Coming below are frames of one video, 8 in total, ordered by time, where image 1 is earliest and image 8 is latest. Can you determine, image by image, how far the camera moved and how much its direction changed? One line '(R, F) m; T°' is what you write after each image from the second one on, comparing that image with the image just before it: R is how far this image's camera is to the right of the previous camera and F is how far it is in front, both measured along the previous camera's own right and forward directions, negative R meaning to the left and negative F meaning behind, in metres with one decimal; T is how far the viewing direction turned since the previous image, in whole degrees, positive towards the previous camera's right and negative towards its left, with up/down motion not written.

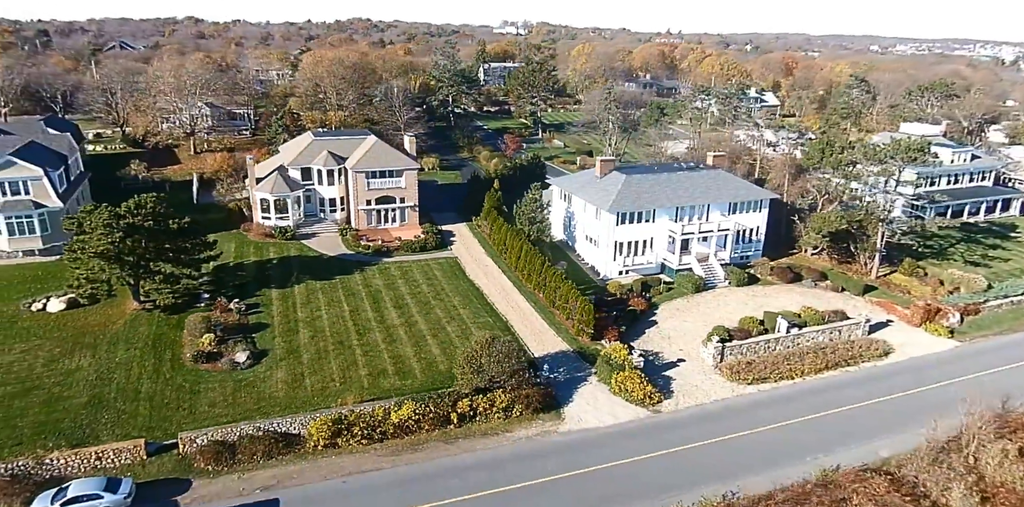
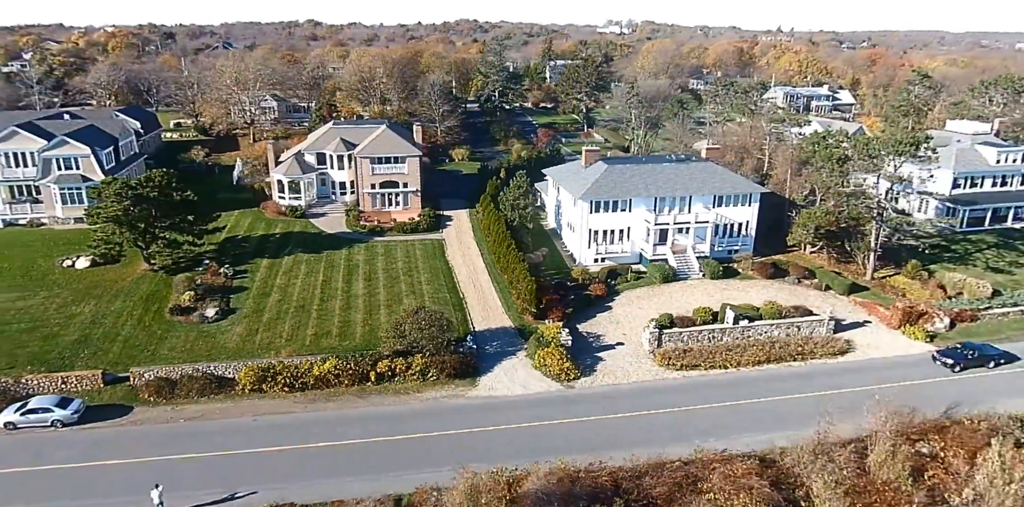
(+8.6, -1.3) m; -9°
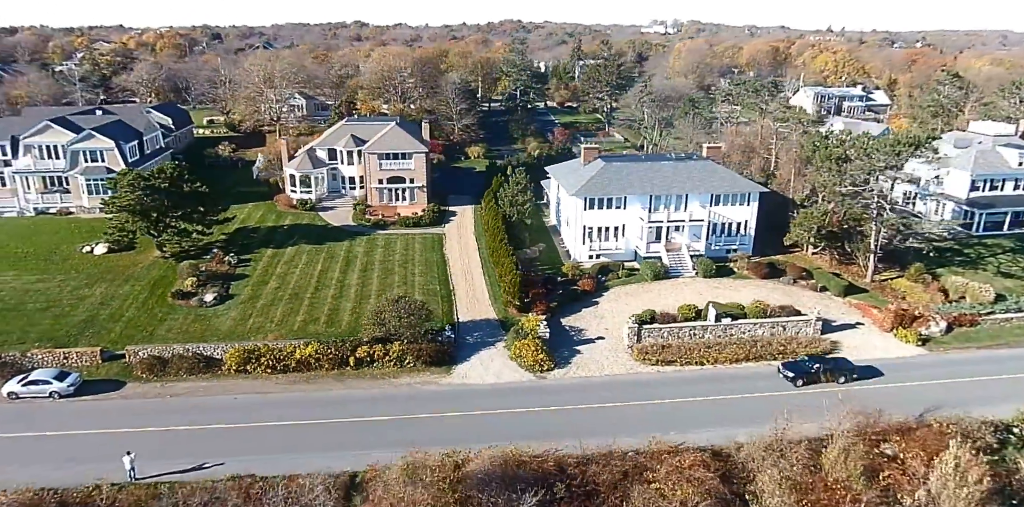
(+3.3, -0.7) m; -4°
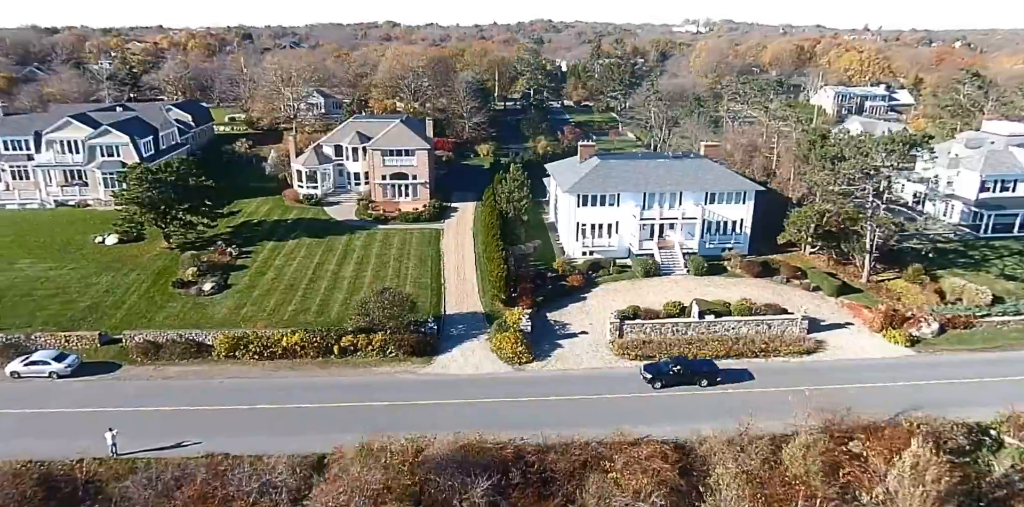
(+2.5, -0.6) m; -3°
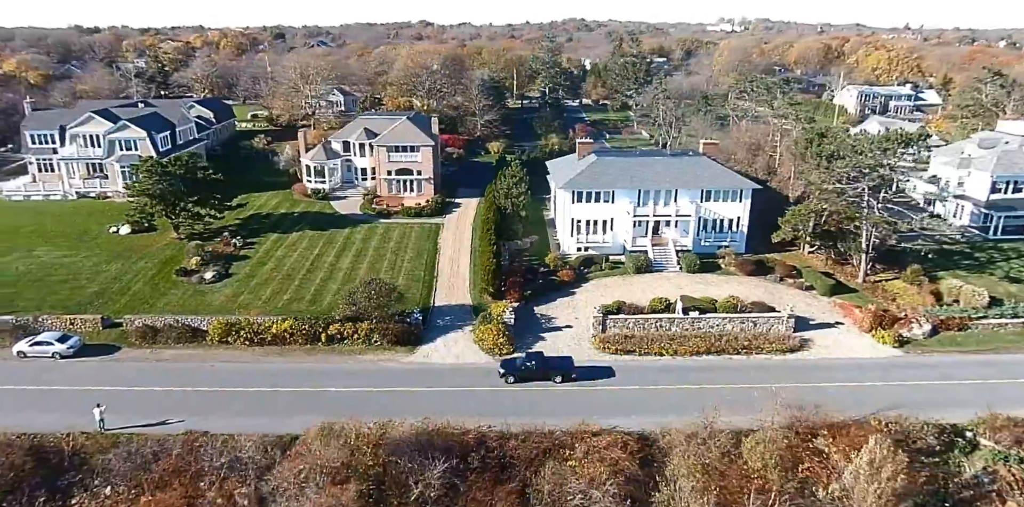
(+2.6, -0.6) m; -3°
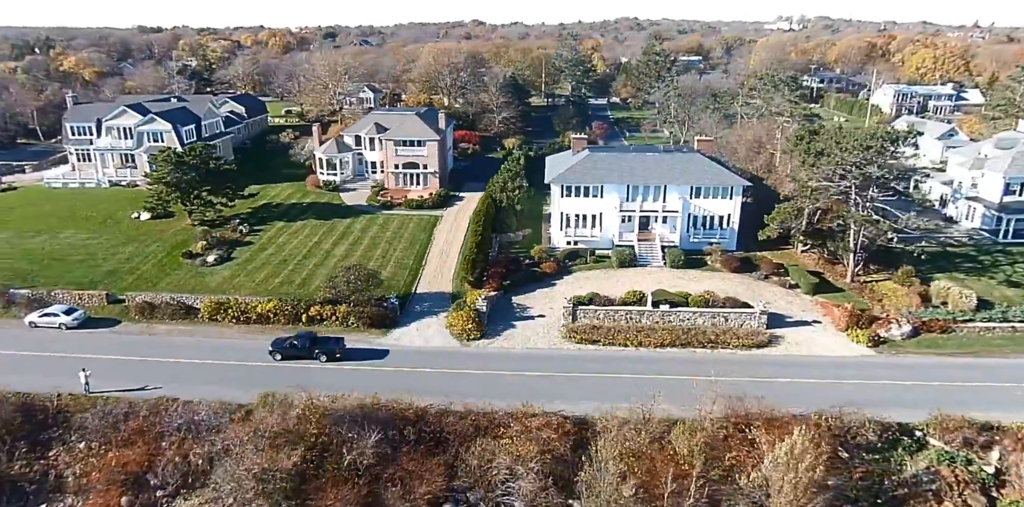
(+4.4, -1.0) m; -5°
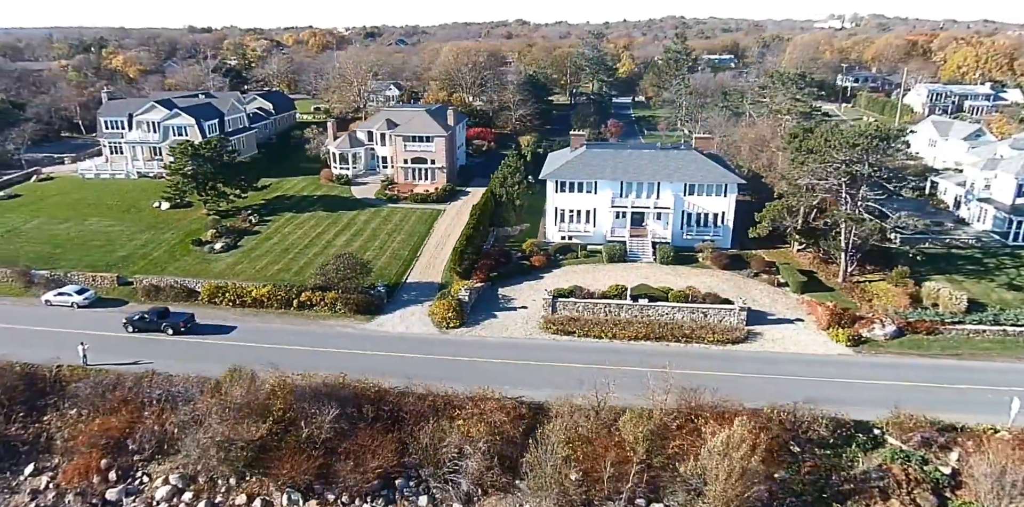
(+3.6, -0.9) m; -4°
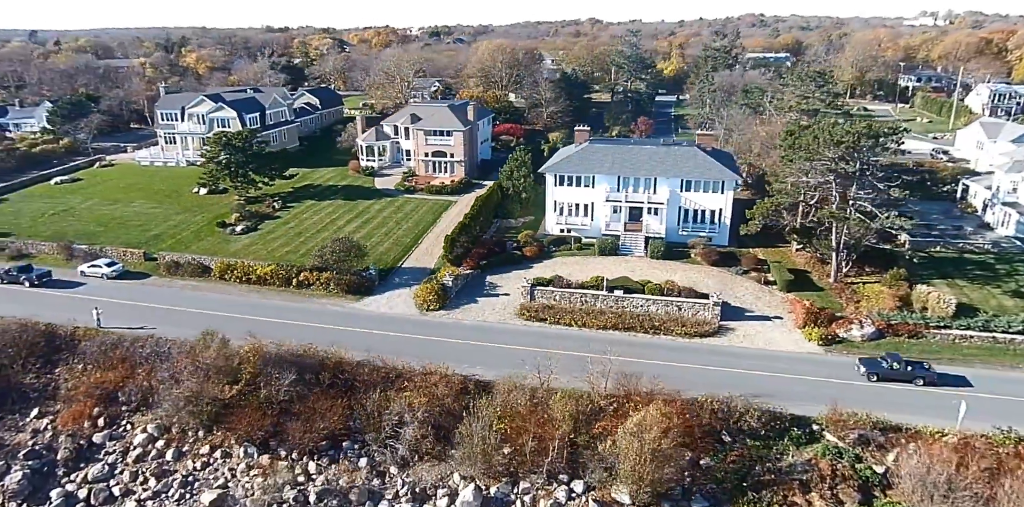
(+5.4, -1.3) m; -6°
